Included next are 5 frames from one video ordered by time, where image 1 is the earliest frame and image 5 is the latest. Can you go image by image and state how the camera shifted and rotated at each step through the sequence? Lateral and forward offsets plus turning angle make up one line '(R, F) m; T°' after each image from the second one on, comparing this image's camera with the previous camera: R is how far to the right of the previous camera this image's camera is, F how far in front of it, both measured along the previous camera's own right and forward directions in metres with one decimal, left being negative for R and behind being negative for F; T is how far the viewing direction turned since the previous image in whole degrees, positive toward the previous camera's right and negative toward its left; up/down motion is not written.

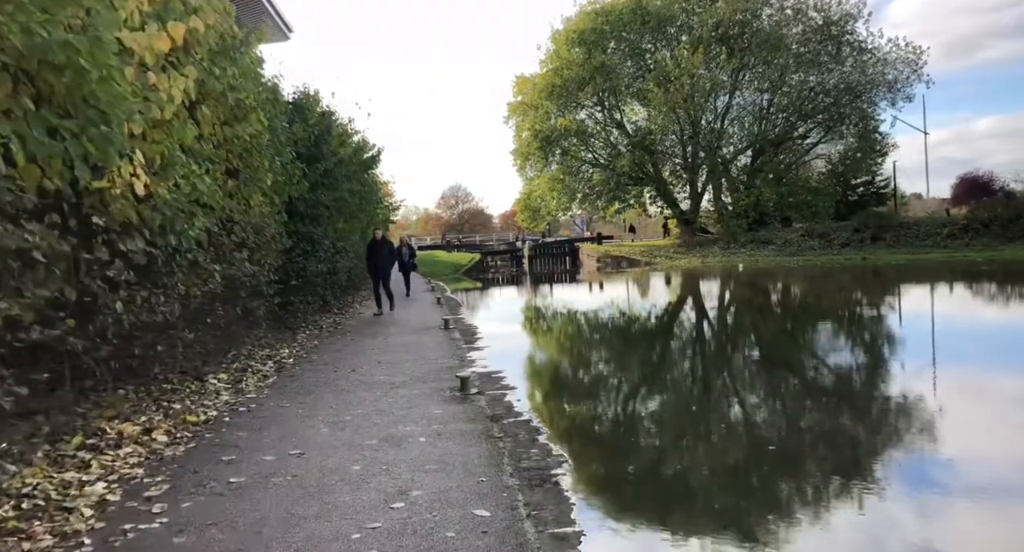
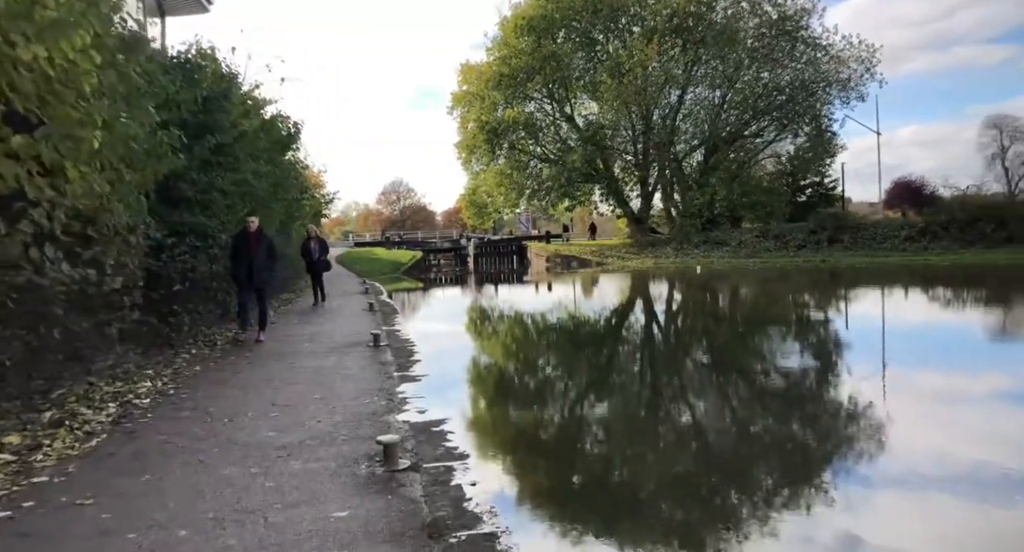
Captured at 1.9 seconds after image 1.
(0.0, +1.9) m; +5°
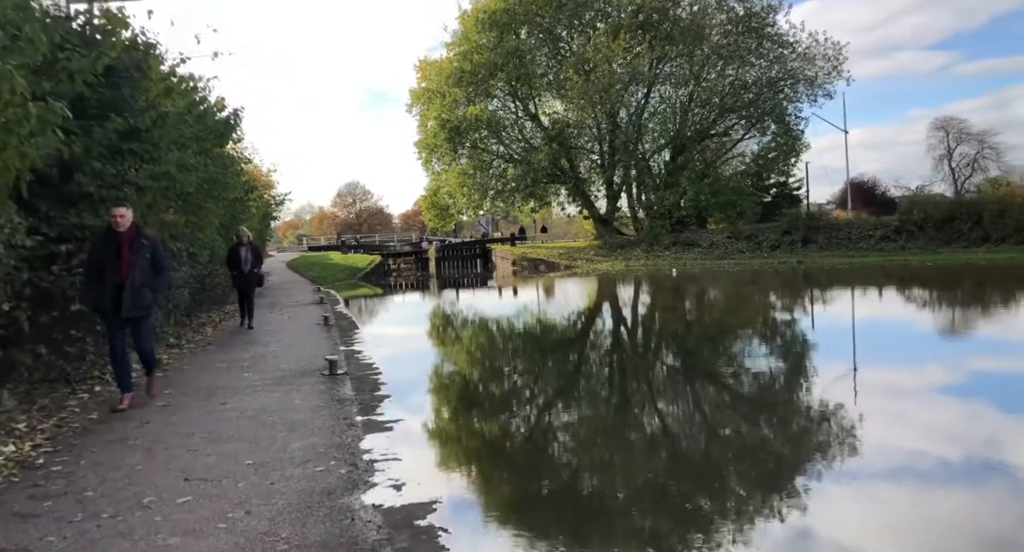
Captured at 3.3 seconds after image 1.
(-0.3, +1.4) m; +3°
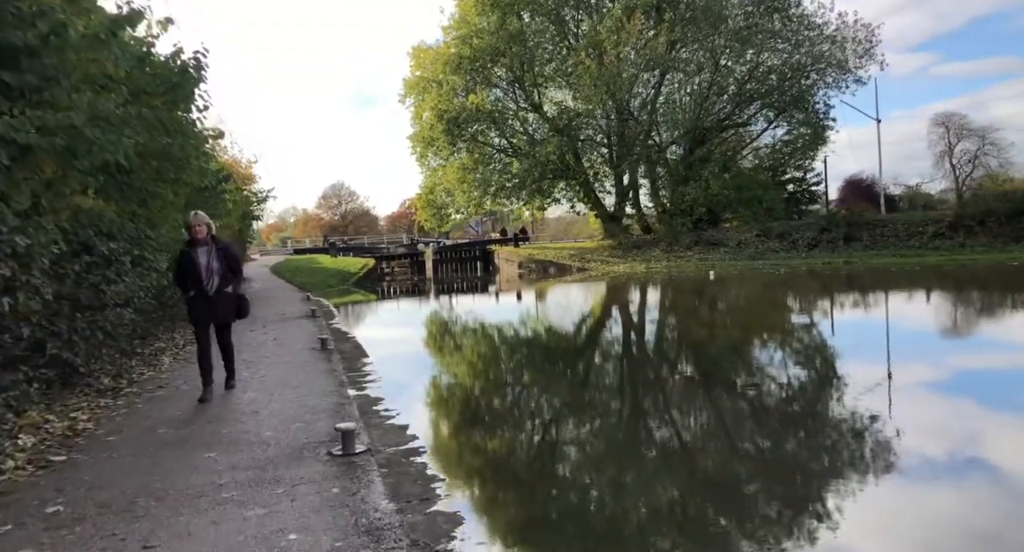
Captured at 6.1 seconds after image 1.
(-0.8, +2.7) m; +1°
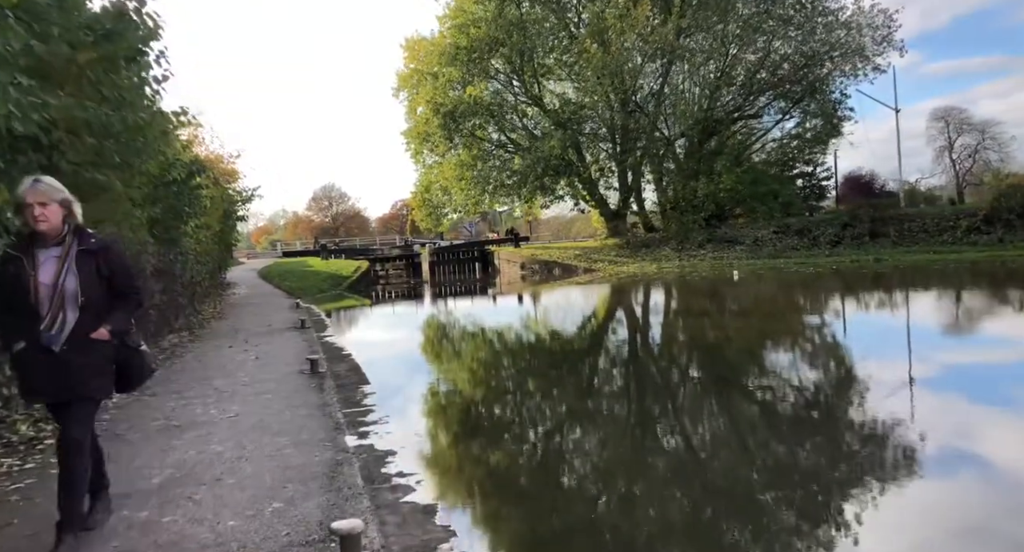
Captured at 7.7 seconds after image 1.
(-0.4, +1.6) m; +1°
